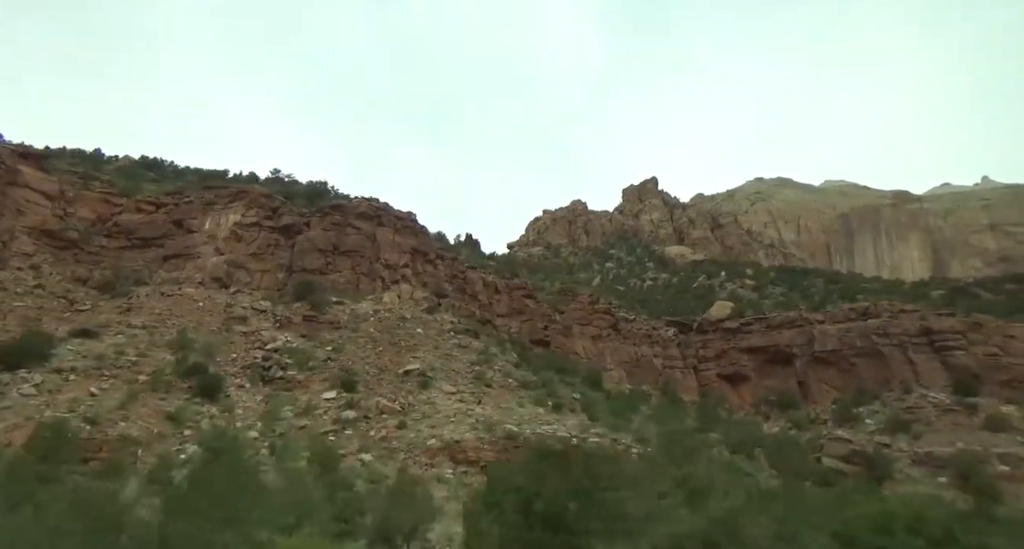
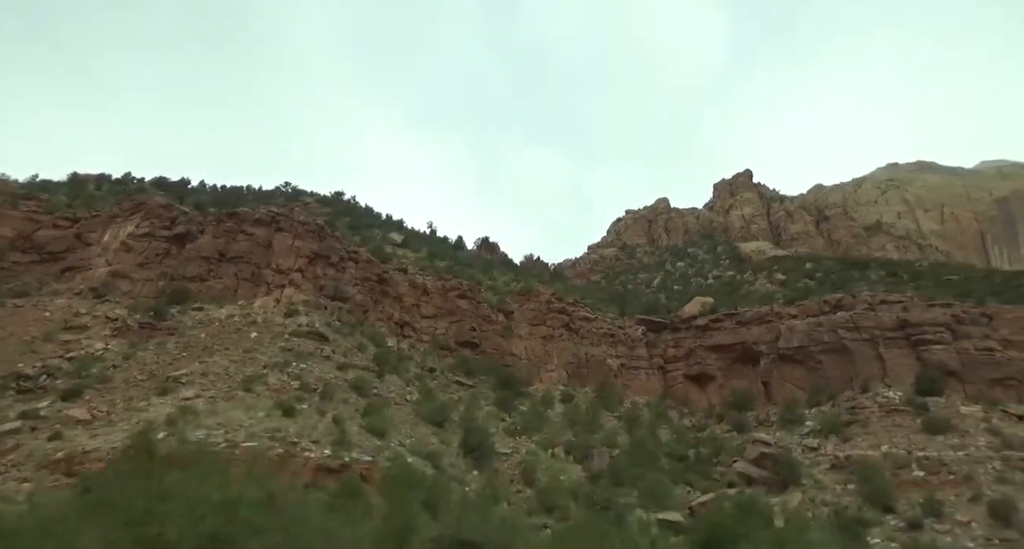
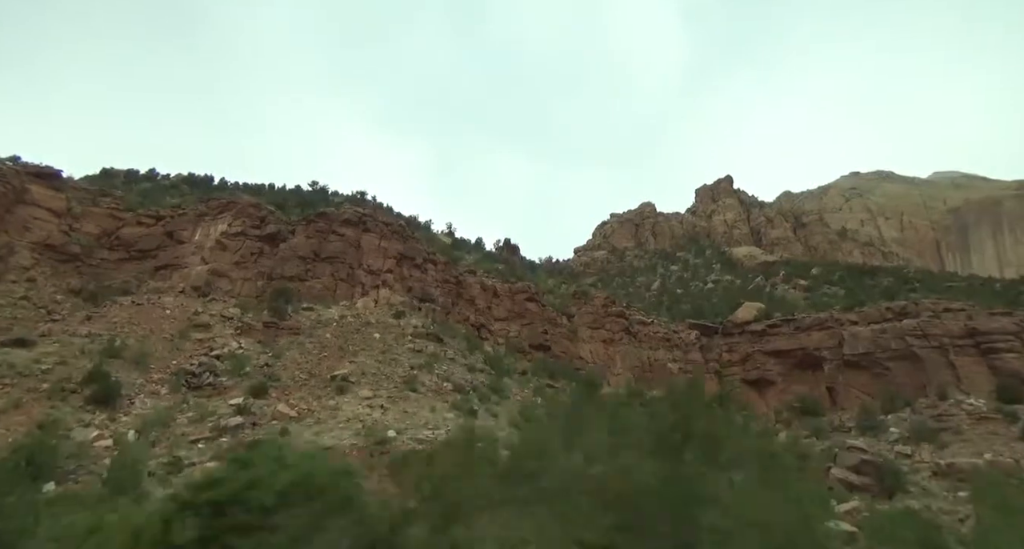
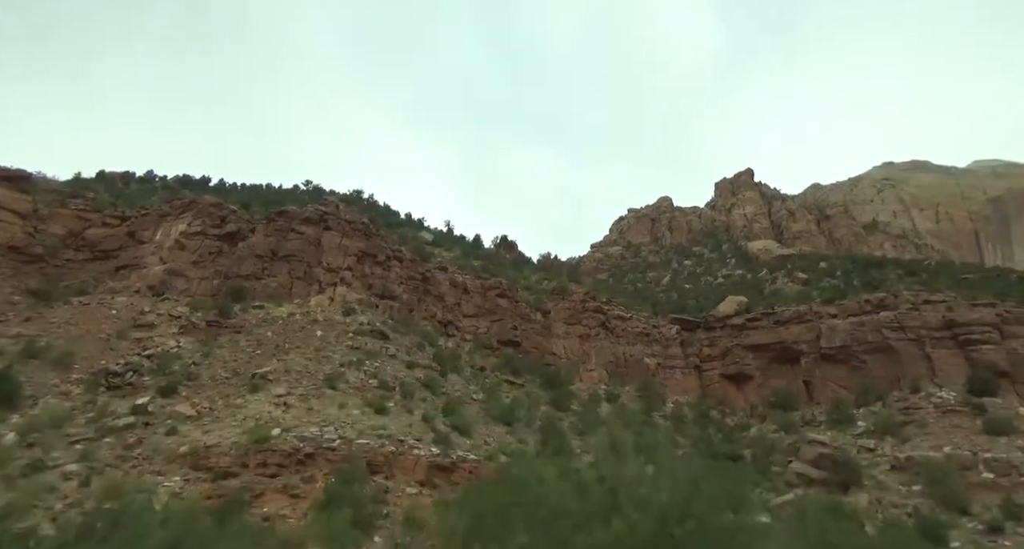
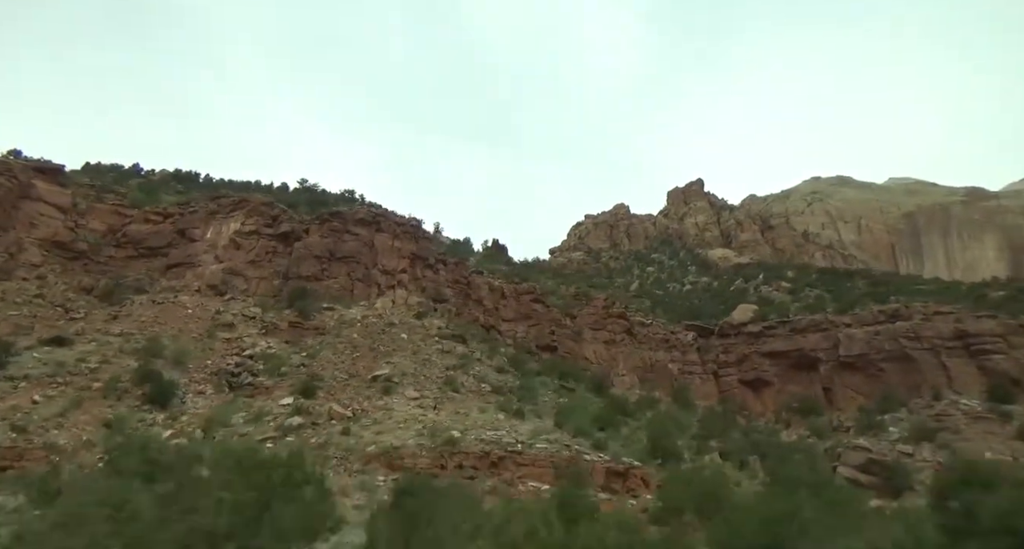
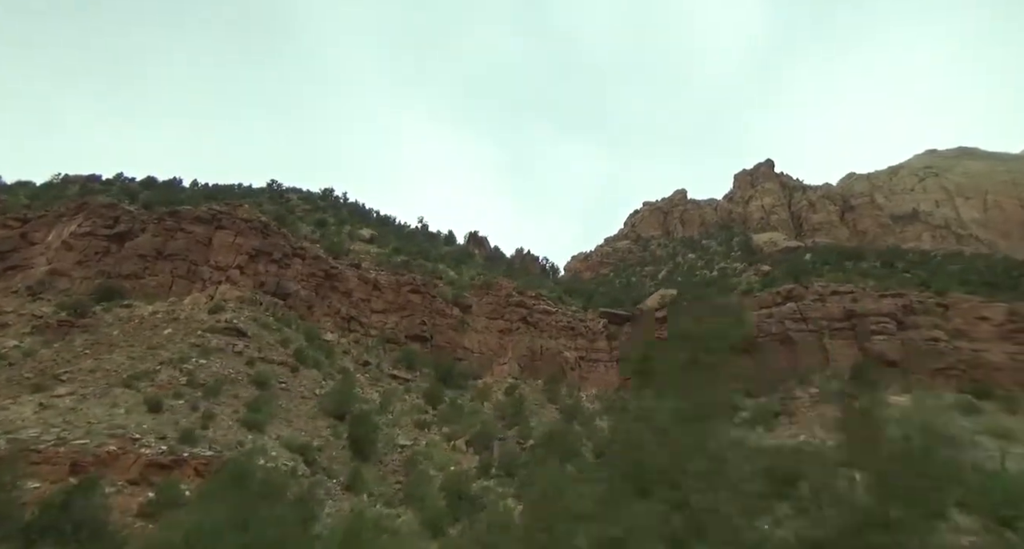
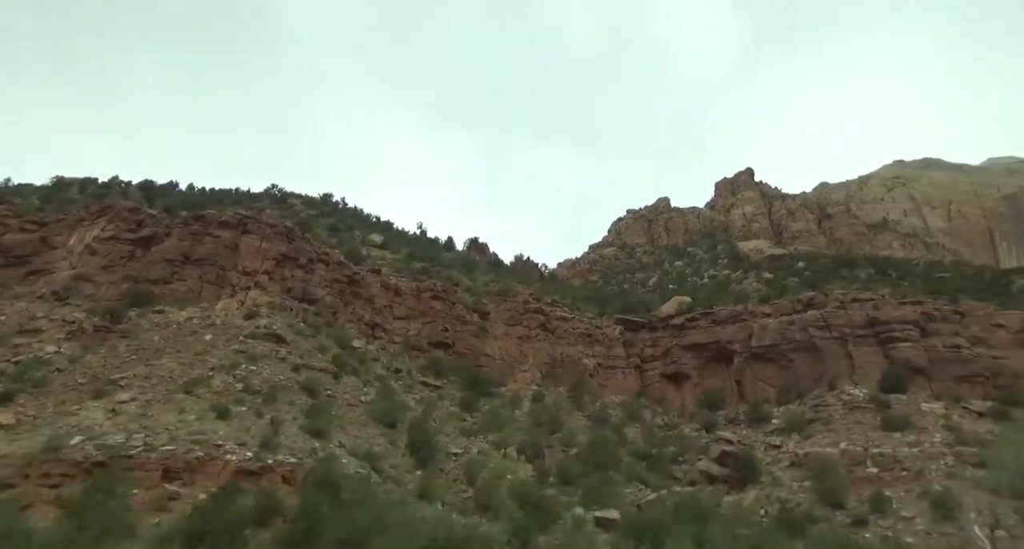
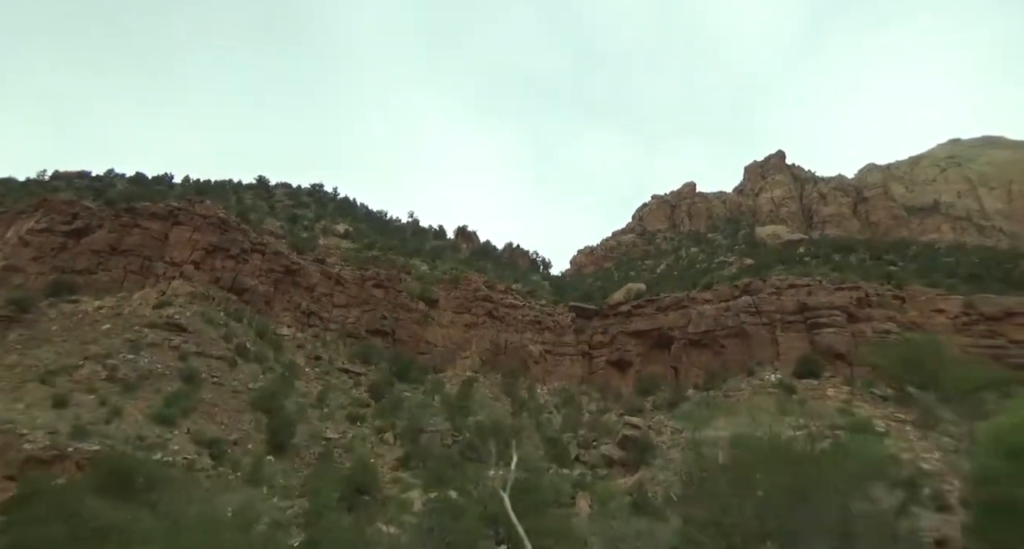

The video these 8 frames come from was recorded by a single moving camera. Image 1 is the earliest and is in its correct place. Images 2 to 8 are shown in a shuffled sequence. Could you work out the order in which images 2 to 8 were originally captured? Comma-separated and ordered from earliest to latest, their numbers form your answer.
5, 3, 4, 2, 7, 6, 8
